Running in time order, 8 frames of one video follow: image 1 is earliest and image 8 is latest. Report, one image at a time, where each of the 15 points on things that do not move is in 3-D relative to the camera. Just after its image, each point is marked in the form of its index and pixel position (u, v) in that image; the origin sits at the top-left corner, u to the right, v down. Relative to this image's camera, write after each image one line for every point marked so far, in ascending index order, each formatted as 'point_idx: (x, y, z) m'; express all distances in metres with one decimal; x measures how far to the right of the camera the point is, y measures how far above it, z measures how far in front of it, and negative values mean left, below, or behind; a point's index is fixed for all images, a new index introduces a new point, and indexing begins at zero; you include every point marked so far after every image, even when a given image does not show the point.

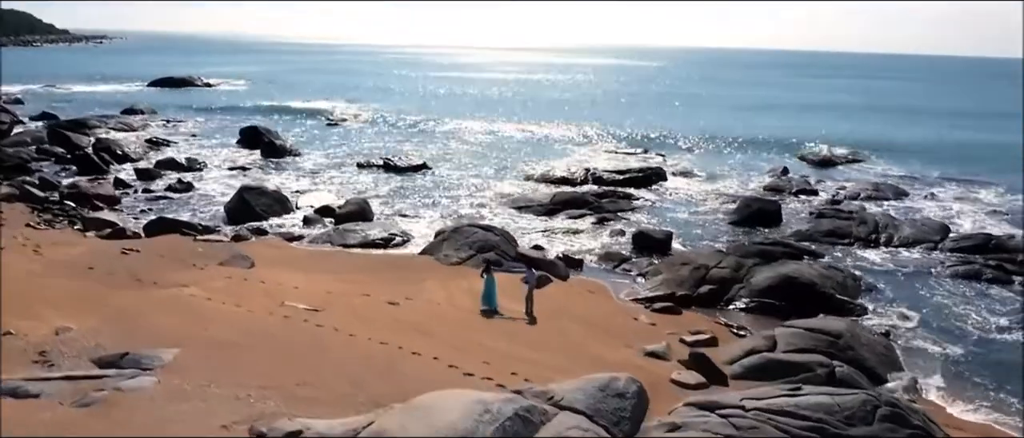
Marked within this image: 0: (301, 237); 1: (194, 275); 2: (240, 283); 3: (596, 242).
0: (-5.0, -0.4, +18.8) m
1: (-5.8, -1.0, +14.3) m
2: (-4.8, -1.2, +14.0) m
3: (+2.0, -0.6, +19.3) m
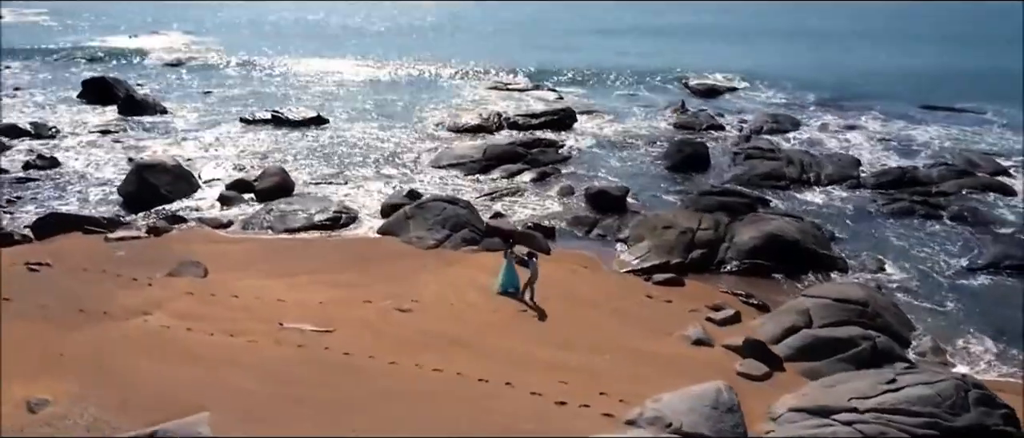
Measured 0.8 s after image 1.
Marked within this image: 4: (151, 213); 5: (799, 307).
0: (-5.9, -0.1, +16.4) m
1: (-5.5, -1.2, +12.0) m
2: (-4.5, -1.3, +11.9) m
3: (+0.9, +0.4, +18.4) m
4: (-7.8, +0.1, +17.1) m
5: (+4.4, -1.4, +12.2) m
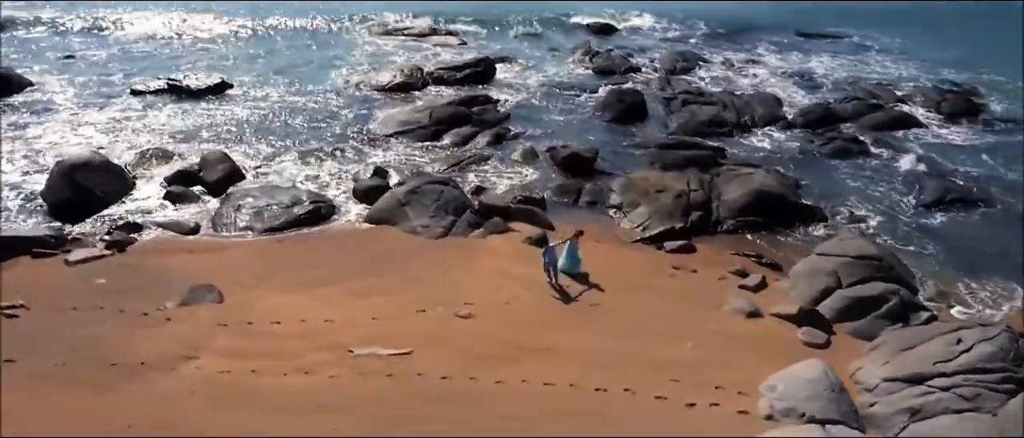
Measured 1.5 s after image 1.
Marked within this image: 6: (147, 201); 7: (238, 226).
0: (-5.9, -0.1, +14.9) m
1: (-4.5, -1.6, +10.7) m
2: (-3.5, -1.6, +10.9) m
3: (+0.3, +1.1, +18.1) m
4: (-7.9, -0.1, +15.0) m
5: (+5.2, -0.9, +13.0) m
6: (-7.4, +0.4, +16.1) m
7: (-5.1, -0.1, +14.9) m
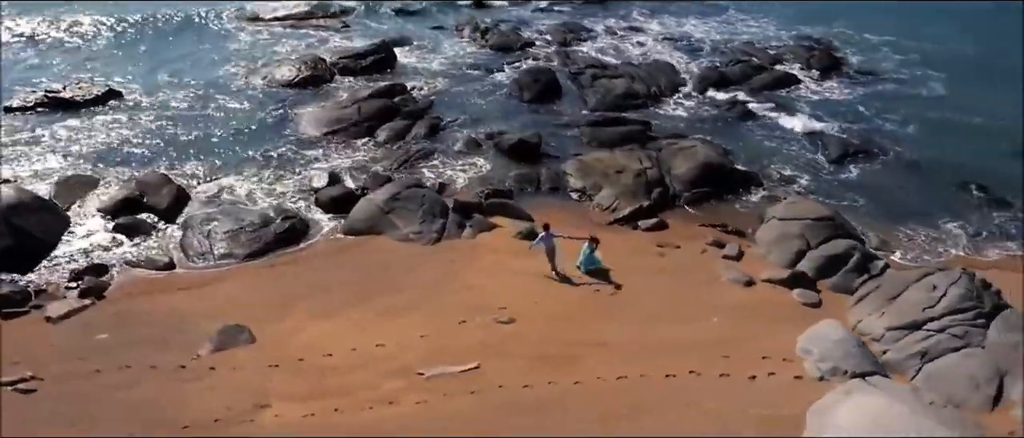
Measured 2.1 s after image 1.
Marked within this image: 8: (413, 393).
0: (-6.0, -0.7, +14.0) m
1: (-3.7, -2.2, +10.4) m
2: (-2.7, -2.0, +10.7) m
3: (-0.9, +1.4, +18.4) m
4: (-8.0, -0.9, +13.8) m
5: (+5.2, -0.3, +14.5) m
6: (-7.8, -0.3, +14.8) m
7: (-5.3, -0.6, +14.2) m
8: (-1.2, -2.2, +10.2) m
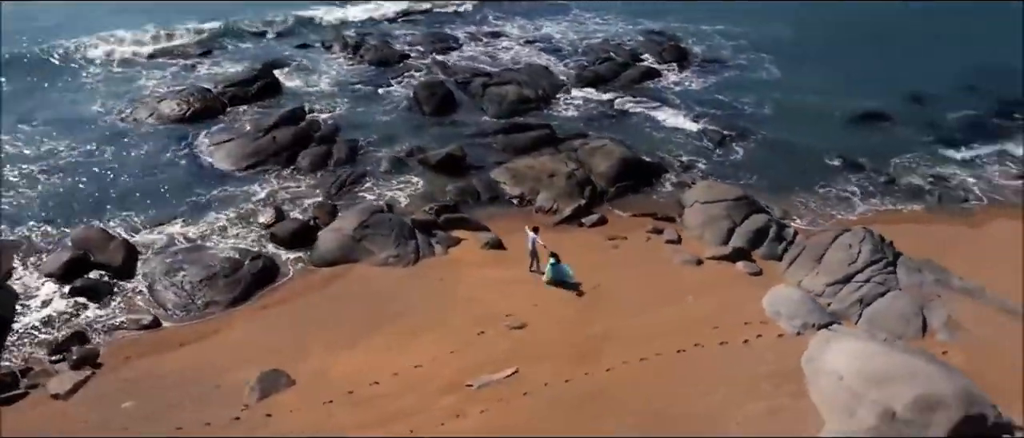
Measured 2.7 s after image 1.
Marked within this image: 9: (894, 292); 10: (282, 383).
0: (-6.2, -1.7, +13.7) m
1: (-2.9, -2.8, +10.7) m
2: (-2.1, -2.6, +11.3) m
3: (-2.5, +1.0, +19.2) m
4: (-8.1, -2.1, +13.0) m
5: (+4.4, +0.1, +16.8) m
6: (-8.2, -1.5, +14.1) m
7: (-5.5, -1.5, +14.0) m
8: (-0.5, -2.6, +11.2) m
9: (+6.6, -1.3, +13.7) m
10: (-3.4, -2.4, +11.6) m
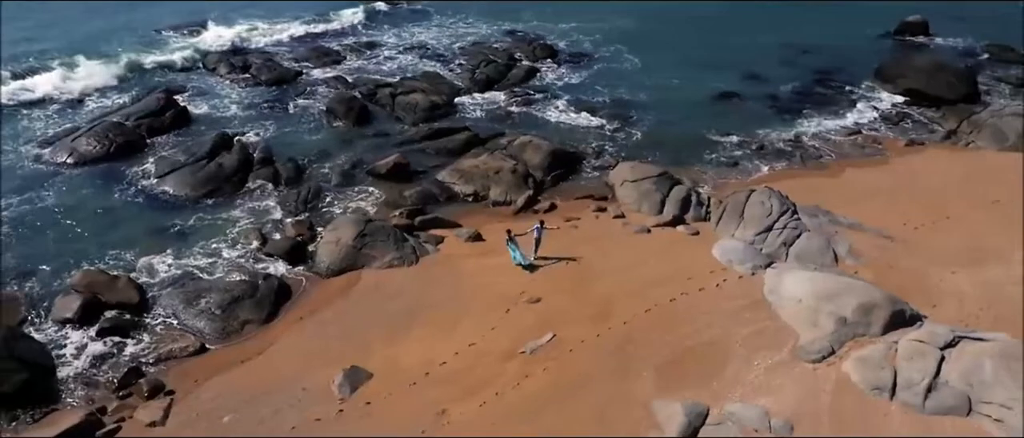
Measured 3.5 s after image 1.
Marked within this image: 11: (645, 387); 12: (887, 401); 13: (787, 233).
0: (-5.8, -2.3, +14.6) m
1: (-1.8, -3.0, +12.5) m
2: (-1.2, -2.6, +13.2) m
3: (-3.9, +0.8, +20.7) m
4: (-7.4, -2.9, +13.5) m
5: (+3.5, +0.8, +20.1) m
6: (-7.9, -2.3, +14.5) m
7: (-5.3, -2.0, +15.1) m
8: (+0.4, -2.5, +13.4) m
9: (+6.5, -0.3, +17.5) m
10: (-2.5, -2.6, +13.2) m
11: (+2.2, -2.7, +12.8) m
12: (+5.8, -2.8, +12.2) m
13: (+6.1, -0.3, +17.5) m
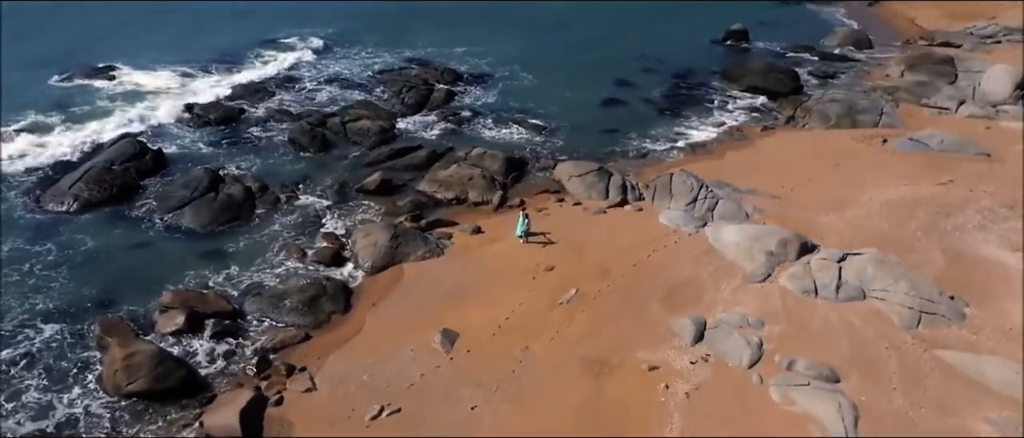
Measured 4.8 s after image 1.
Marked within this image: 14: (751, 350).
0: (-4.9, -2.6, +18.1) m
1: (-0.4, -2.8, +16.9) m
2: (0.0, -2.4, +17.8) m
3: (-4.6, +0.5, +24.4) m
4: (-6.1, -3.4, +16.6) m
5: (+2.7, +1.2, +25.4) m
6: (-6.8, -2.9, +17.5) m
7: (-4.5, -2.3, +18.6) m
8: (+1.4, -2.1, +18.3) m
9: (+6.2, +0.6, +23.6) m
10: (-1.3, -2.6, +17.4) m
11: (+3.3, -2.1, +18.1) m
12: (+7.0, -1.9, +18.3) m
13: (+5.8, +0.5, +23.5) m
14: (+5.0, -2.7, +16.5) m
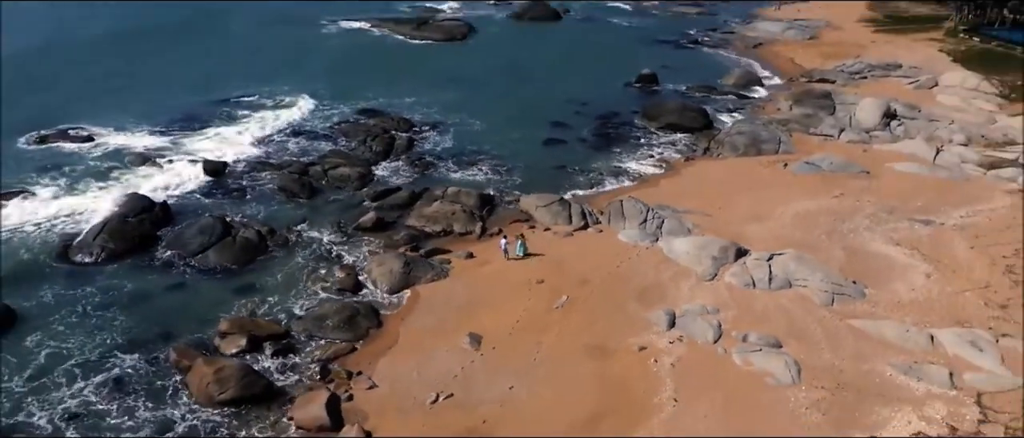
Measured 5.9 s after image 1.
0: (-4.5, -3.5, +21.6) m
1: (0.0, -3.4, +21.0) m
2: (+0.3, -3.0, +21.9) m
3: (-5.3, -0.7, +28.1) m
4: (-5.5, -4.2, +20.0) m
5: (+1.8, +0.4, +30.0) m
6: (-6.4, -3.8, +20.8) m
7: (-4.2, -3.2, +22.2) m
8: (+1.6, -2.7, +22.6) m
9: (+5.6, 0.0, +28.7) m
10: (-0.9, -3.2, +21.4) m
11: (+3.6, -2.6, +22.7) m
12: (+7.2, -2.1, +23.4) m
13: (+5.2, -0.1, +28.5) m
14: (+5.4, -3.0, +21.2) m
